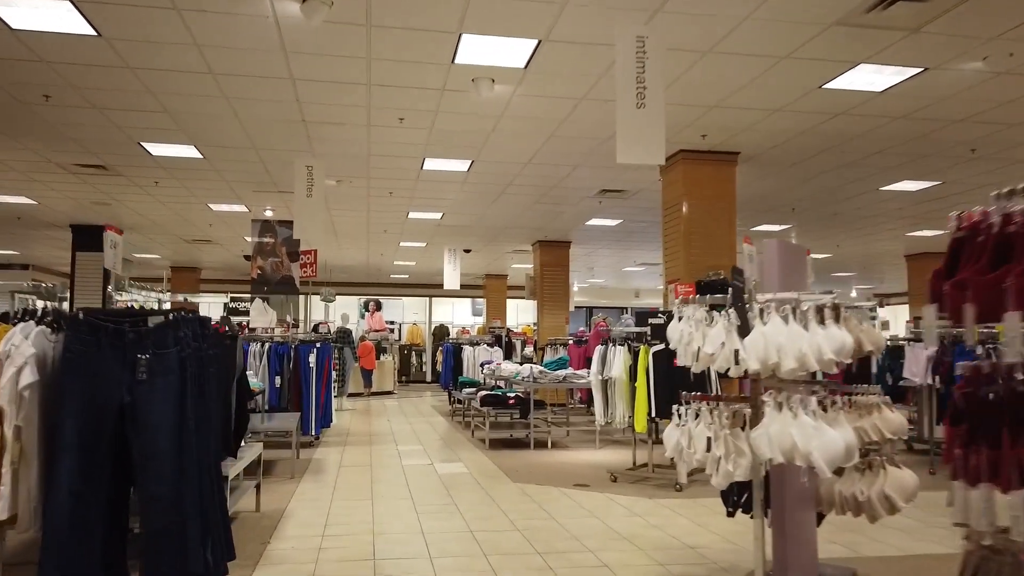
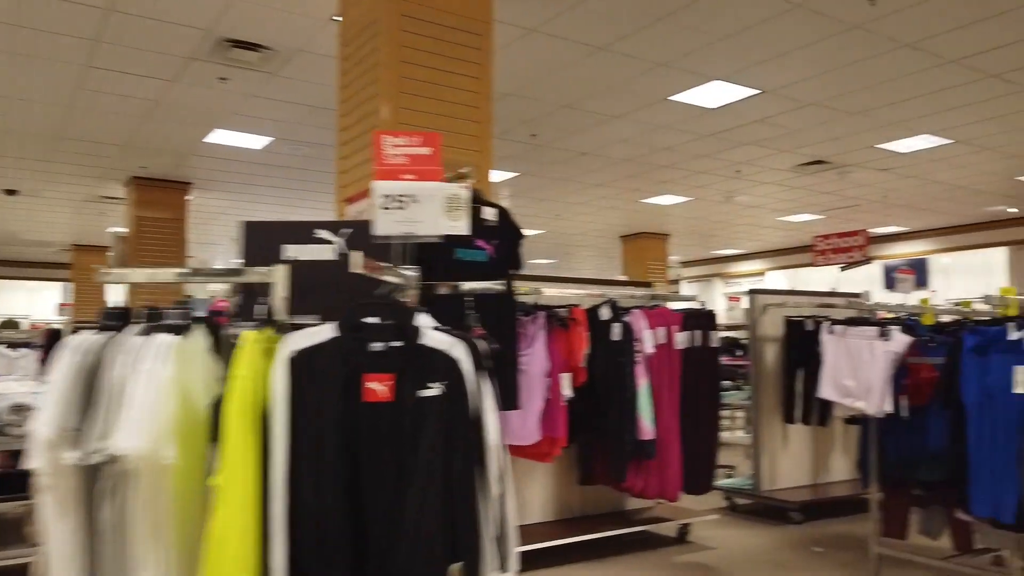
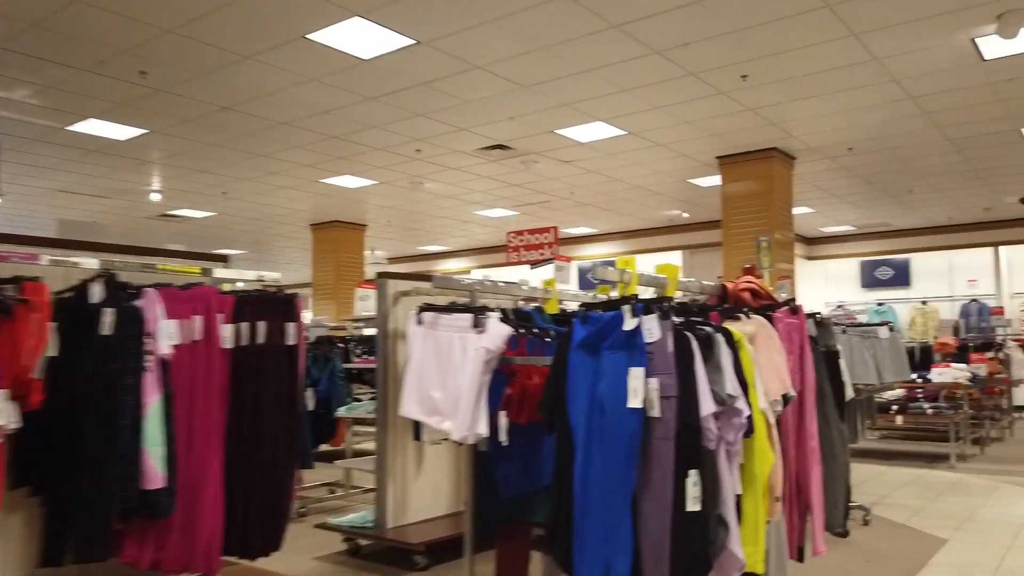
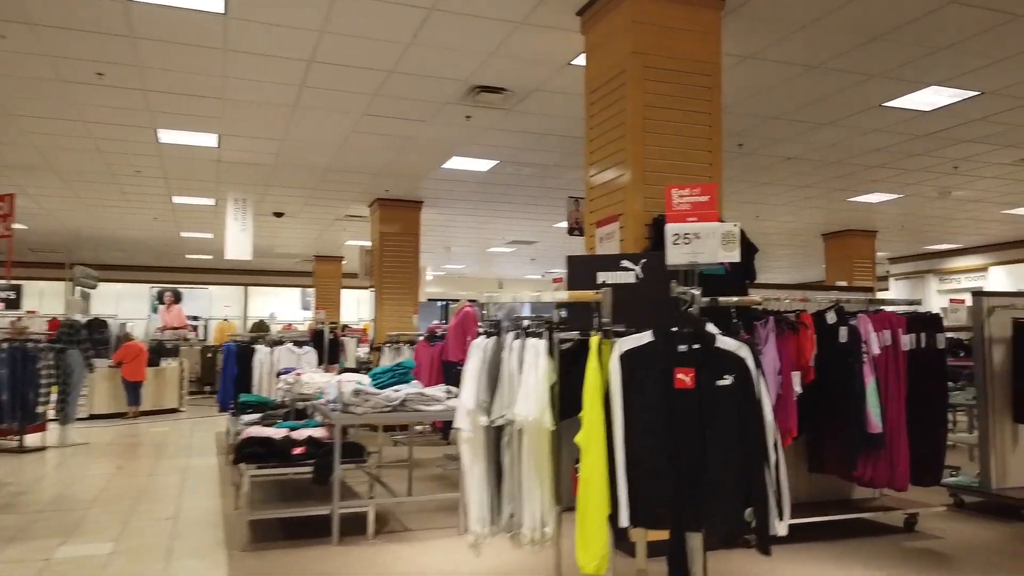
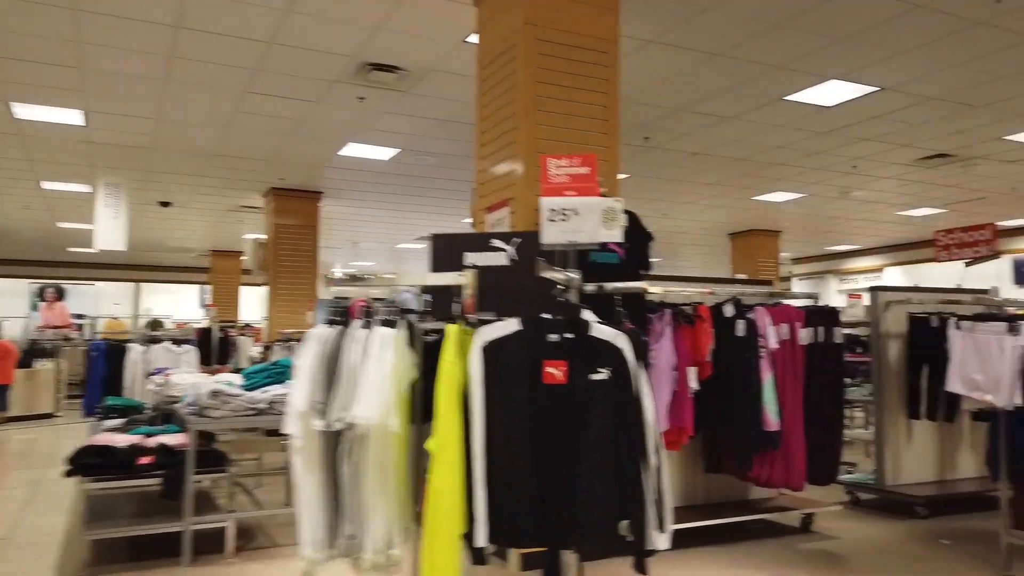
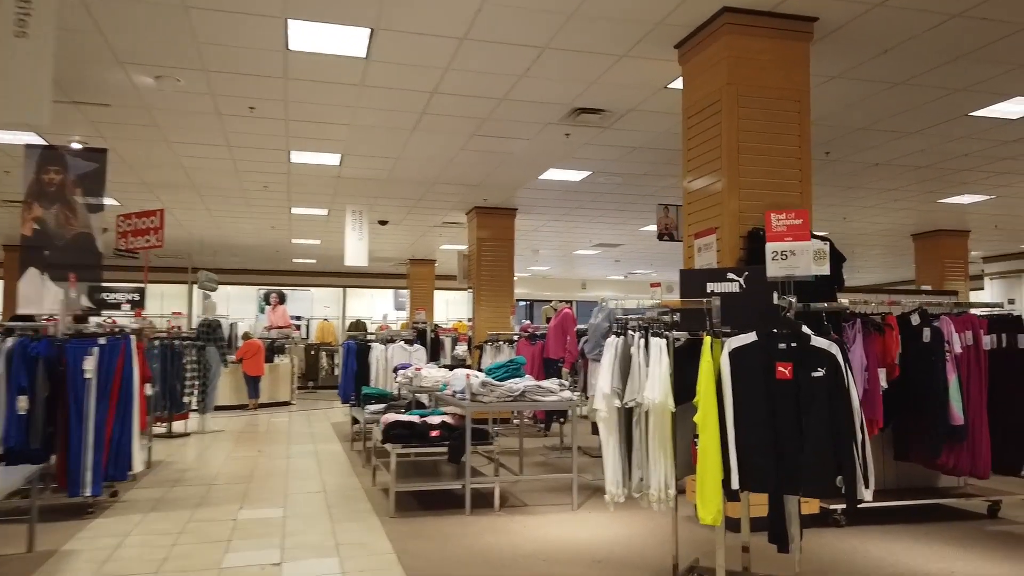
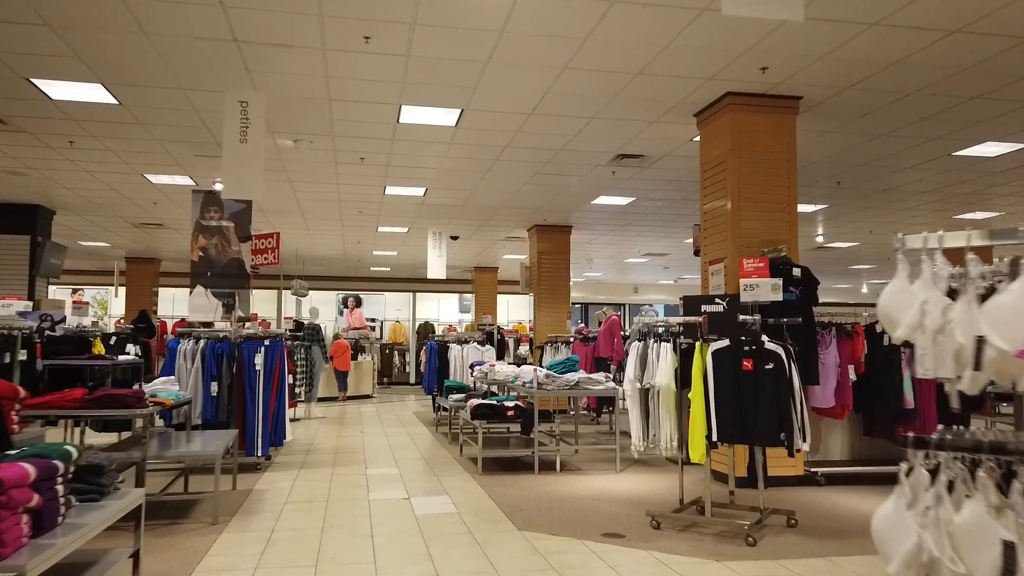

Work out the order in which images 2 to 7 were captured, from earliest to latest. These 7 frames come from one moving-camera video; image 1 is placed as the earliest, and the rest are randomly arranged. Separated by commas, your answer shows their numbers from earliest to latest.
7, 6, 4, 5, 2, 3
